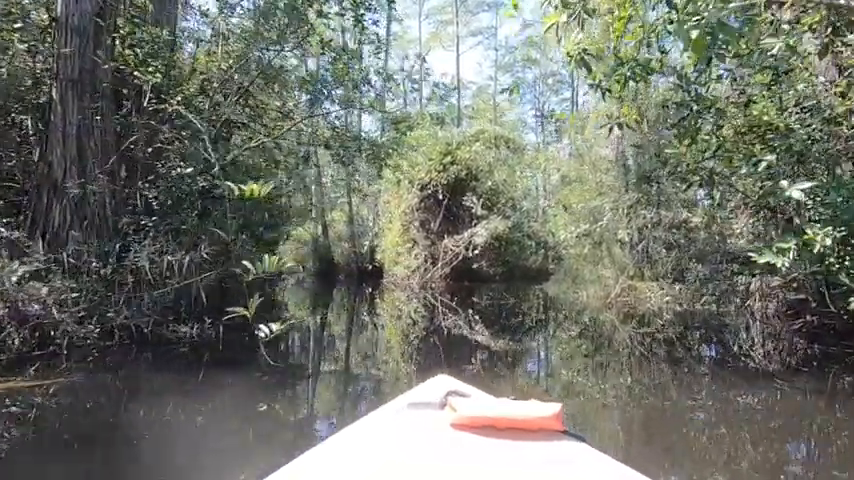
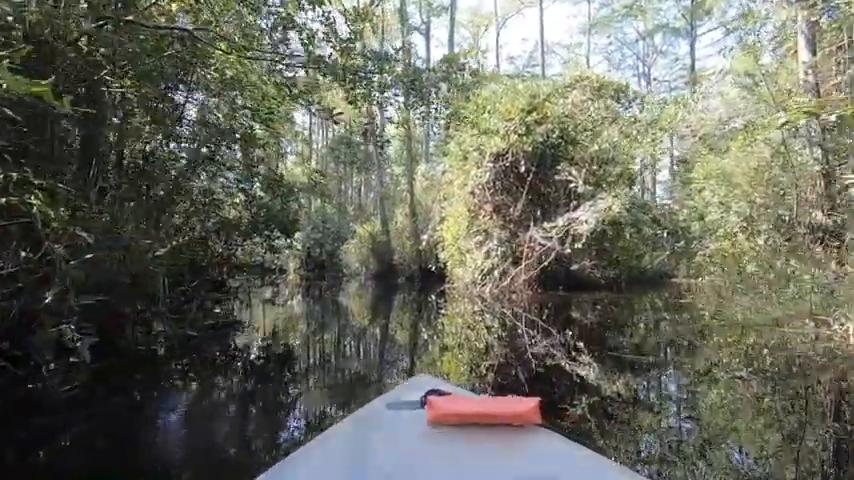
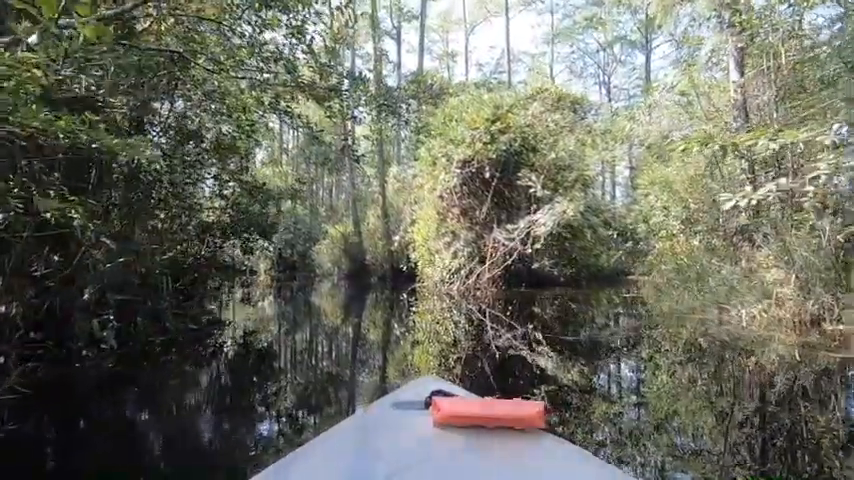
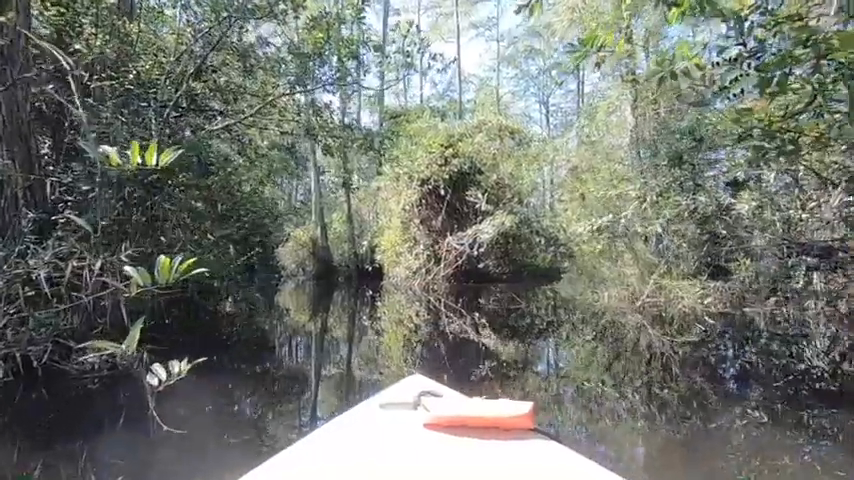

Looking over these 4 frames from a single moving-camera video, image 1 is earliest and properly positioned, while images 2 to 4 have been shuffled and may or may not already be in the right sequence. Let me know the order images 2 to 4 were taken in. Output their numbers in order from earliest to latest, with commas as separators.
4, 3, 2
